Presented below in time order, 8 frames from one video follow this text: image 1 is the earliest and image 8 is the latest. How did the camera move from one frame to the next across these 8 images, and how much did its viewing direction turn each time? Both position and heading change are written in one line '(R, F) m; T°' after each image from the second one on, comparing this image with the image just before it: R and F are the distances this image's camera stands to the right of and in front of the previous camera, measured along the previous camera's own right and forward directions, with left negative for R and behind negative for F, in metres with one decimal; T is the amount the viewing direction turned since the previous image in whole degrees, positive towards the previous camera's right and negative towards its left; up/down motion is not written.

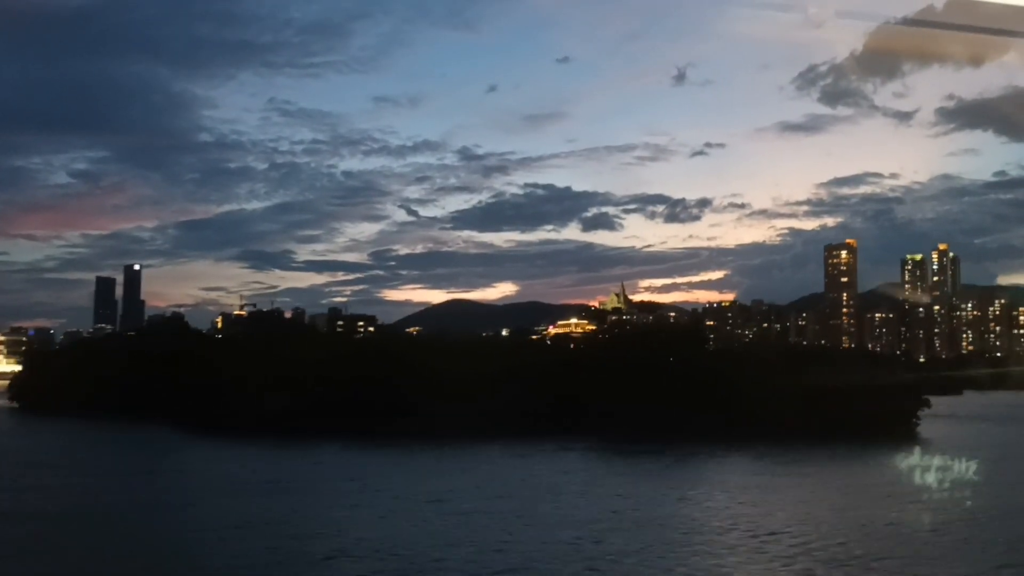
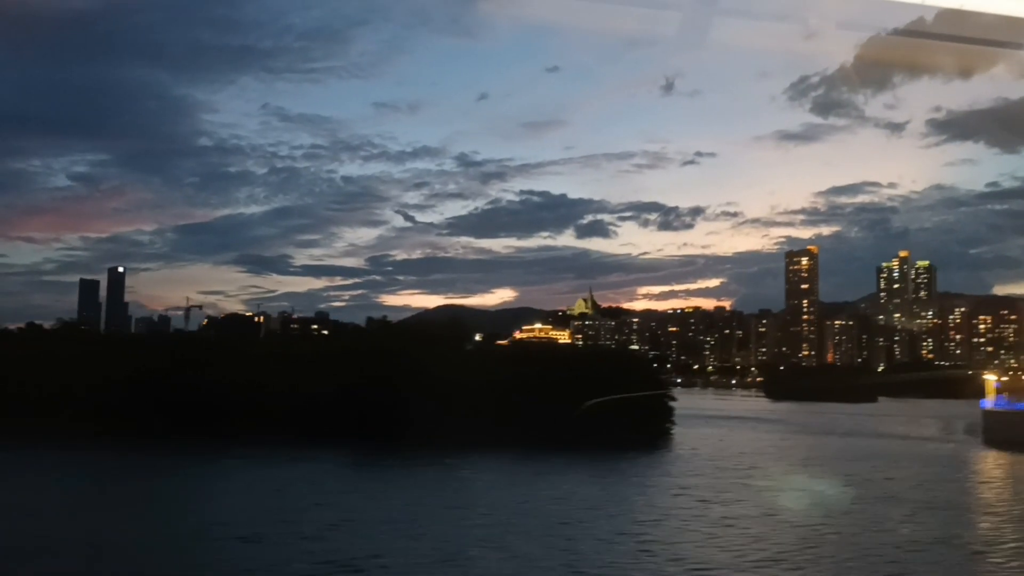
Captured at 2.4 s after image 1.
(+0.7, -1.9) m; 0°
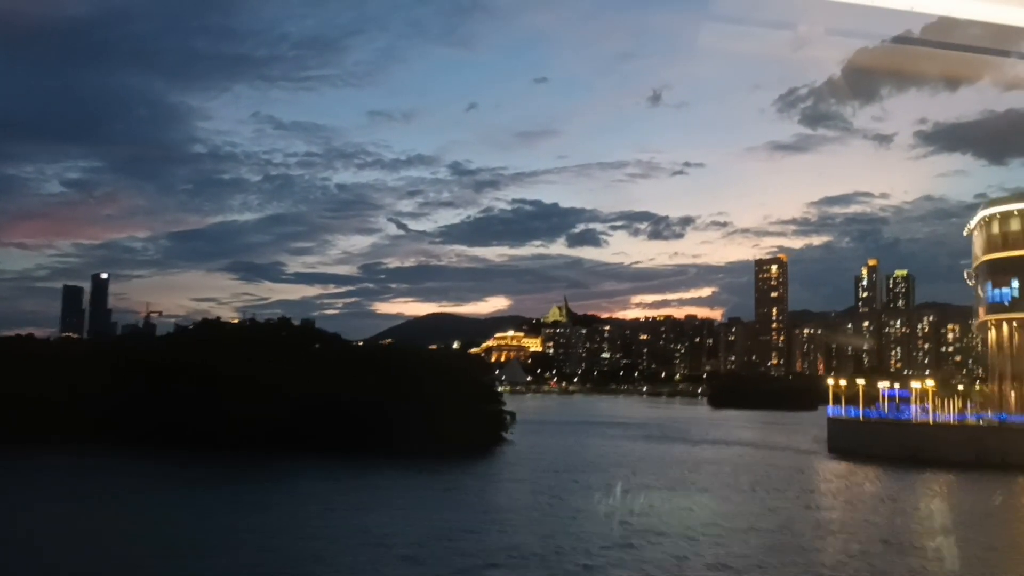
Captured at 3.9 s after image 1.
(+1.6, -1.1) m; 0°
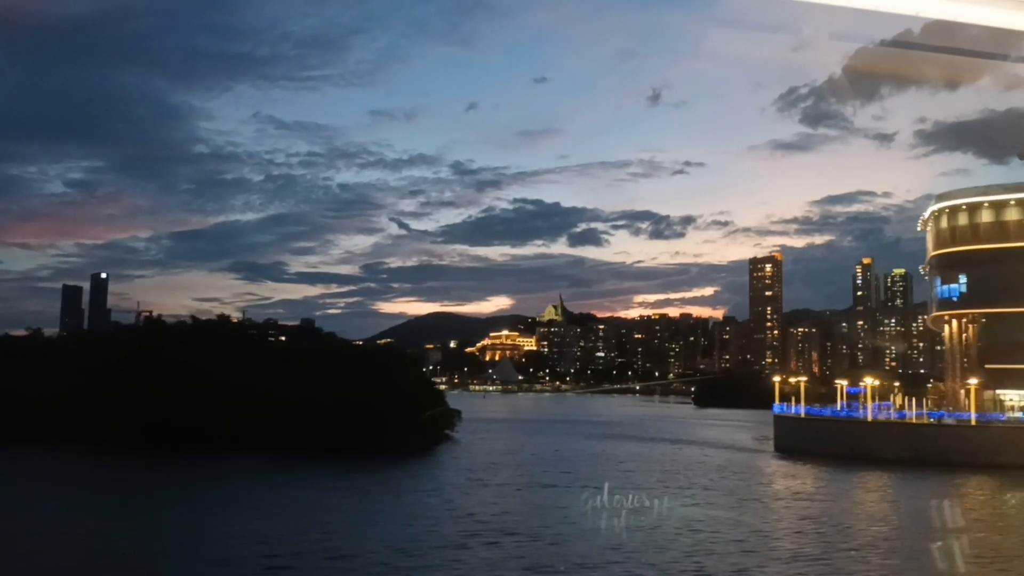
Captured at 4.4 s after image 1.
(+0.6, -0.3) m; 0°
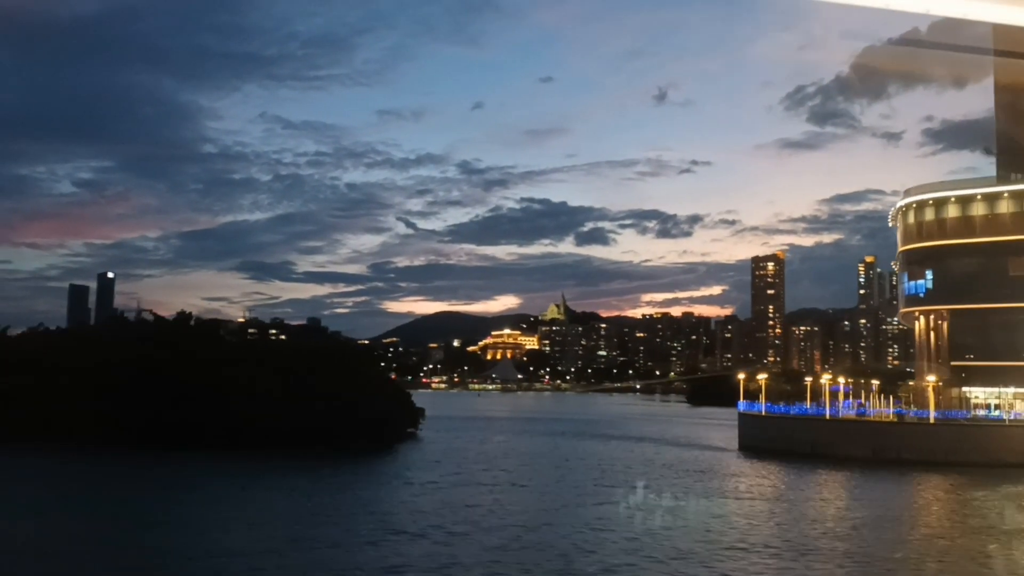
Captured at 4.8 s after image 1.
(+0.4, -0.3) m; 0°
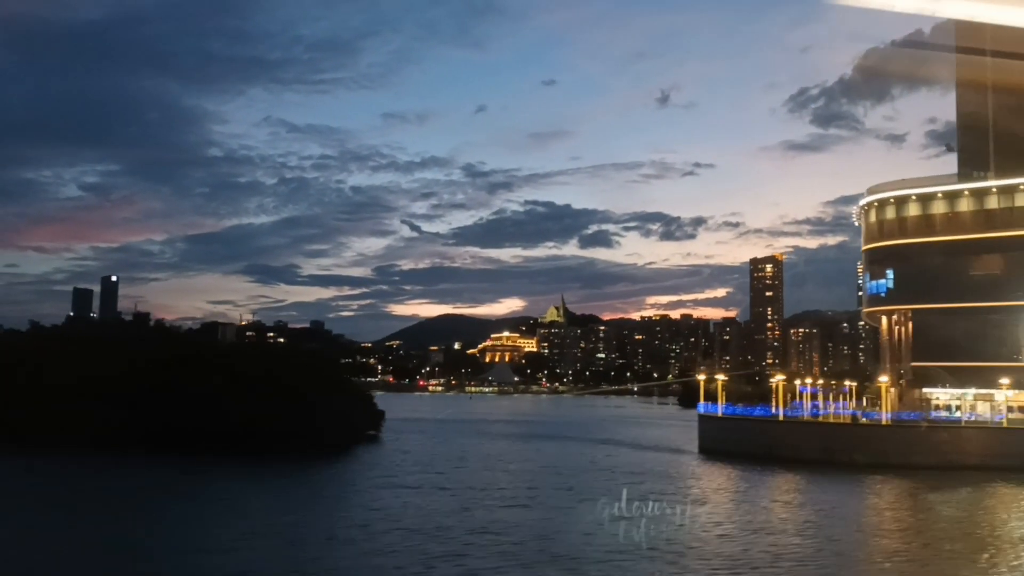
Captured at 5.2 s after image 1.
(+0.5, -0.4) m; 0°
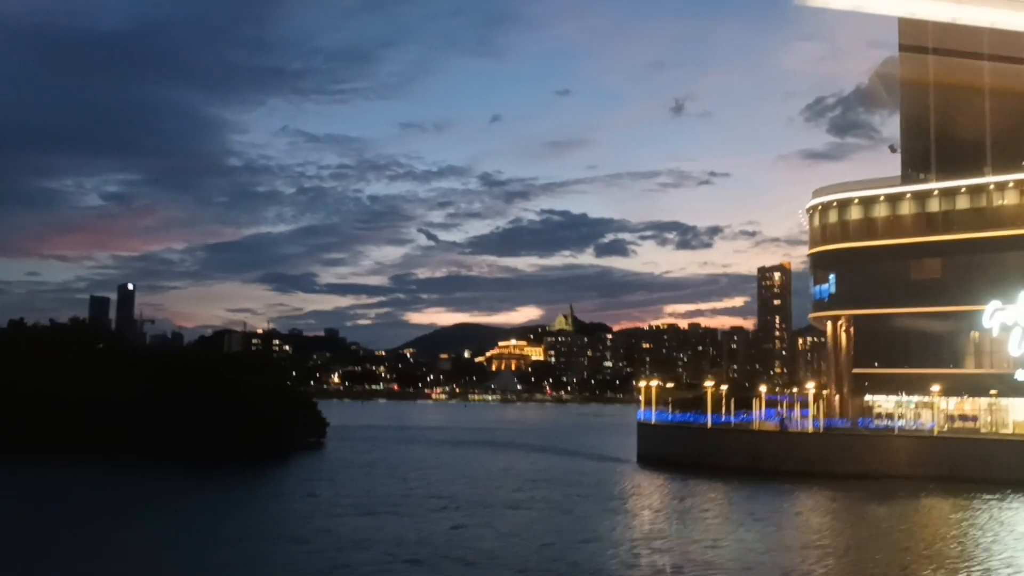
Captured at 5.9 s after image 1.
(+0.8, -0.7) m; -1°
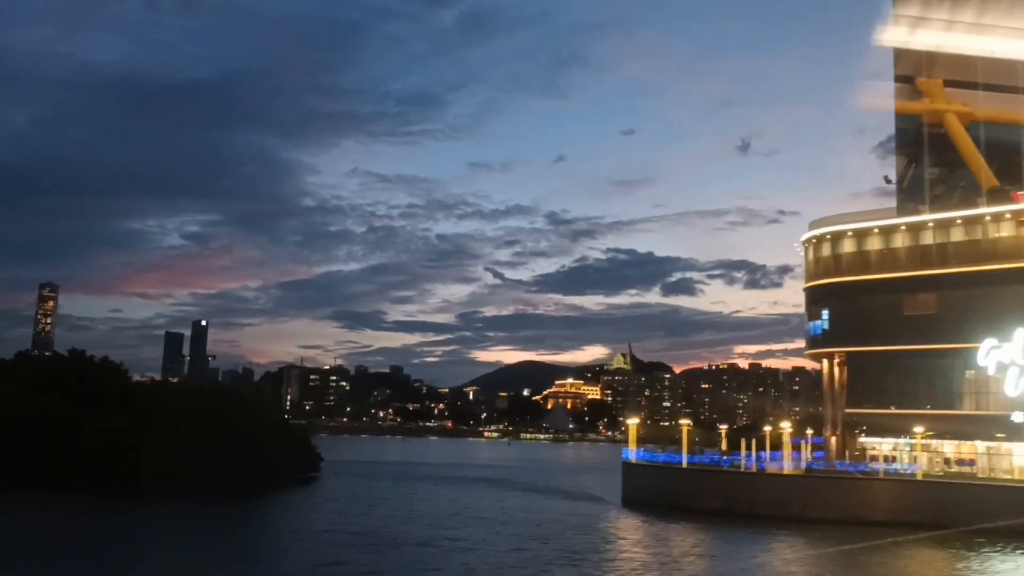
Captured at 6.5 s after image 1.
(+0.7, -0.4) m; -4°
